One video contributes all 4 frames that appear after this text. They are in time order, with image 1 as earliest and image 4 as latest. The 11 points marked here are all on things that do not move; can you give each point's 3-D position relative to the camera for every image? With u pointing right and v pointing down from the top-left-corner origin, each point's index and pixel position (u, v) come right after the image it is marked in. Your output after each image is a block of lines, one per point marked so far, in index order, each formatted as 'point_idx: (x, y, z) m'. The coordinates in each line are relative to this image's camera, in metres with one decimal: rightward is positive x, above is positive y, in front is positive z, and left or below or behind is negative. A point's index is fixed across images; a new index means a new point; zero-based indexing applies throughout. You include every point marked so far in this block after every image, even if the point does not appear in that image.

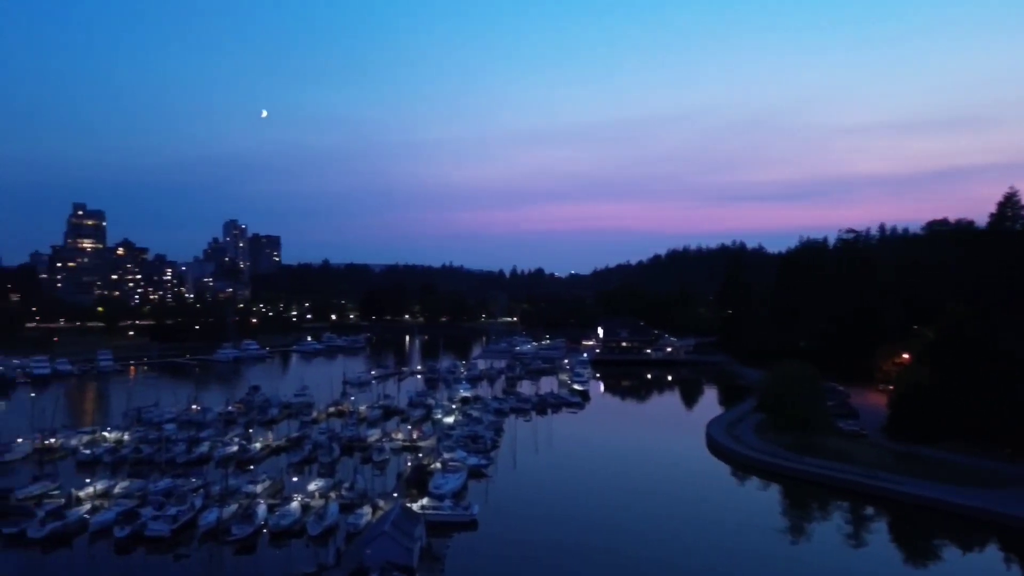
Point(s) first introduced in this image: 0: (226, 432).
0: (-7.5, -3.7, +18.7) m
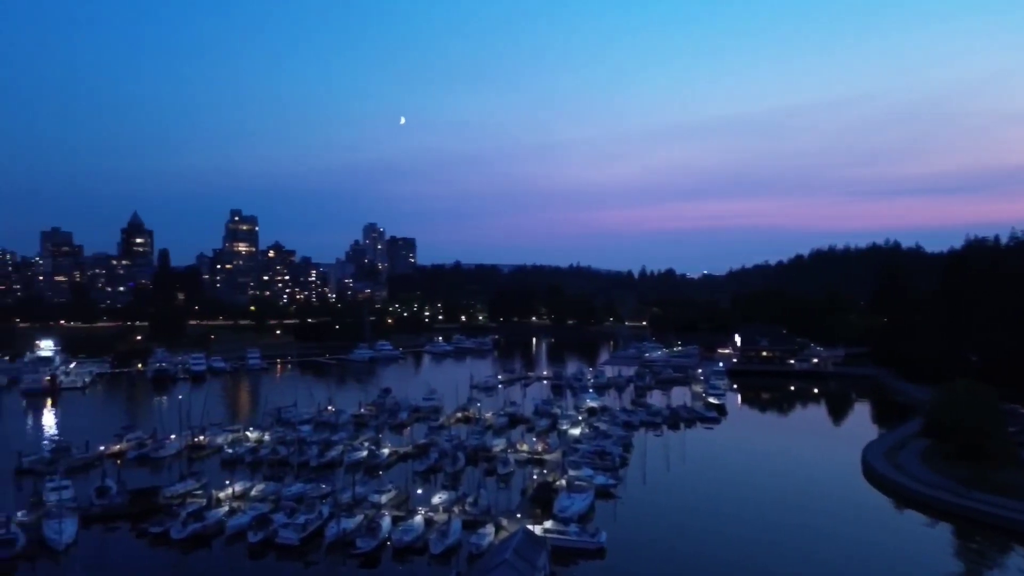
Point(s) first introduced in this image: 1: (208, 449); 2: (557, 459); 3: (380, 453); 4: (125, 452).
0: (-4.2, -3.9, +19.1) m
1: (-7.5, -3.9, +17.4) m
2: (+1.1, -4.1, +17.1) m
3: (-3.1, -3.9, +16.8) m
4: (-9.1, -3.8, +16.9) m
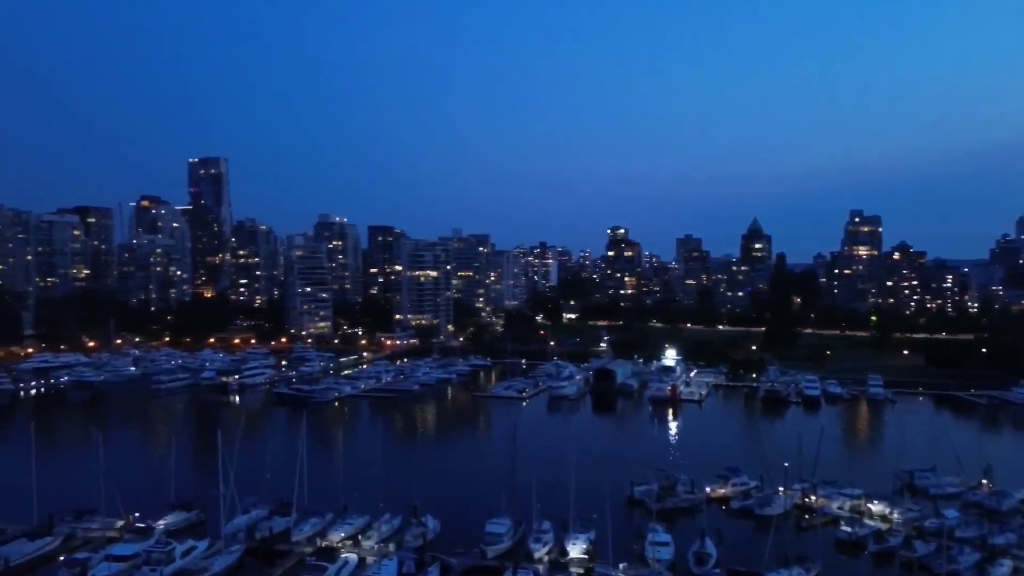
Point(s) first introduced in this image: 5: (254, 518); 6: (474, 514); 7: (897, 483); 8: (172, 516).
0: (+9.7, -4.7, +13.1) m
1: (+6.3, -4.7, +14.4) m
2: (+11.9, -5.0, +8.0) m
3: (+8.7, -4.7, +10.8) m
4: (+4.7, -4.5, +15.3) m
5: (-4.6, -4.1, +12.8) m
6: (-0.8, -4.5, +14.2) m
7: (+9.2, -4.6, +17.0) m
8: (-6.0, -4.0, +12.6) m
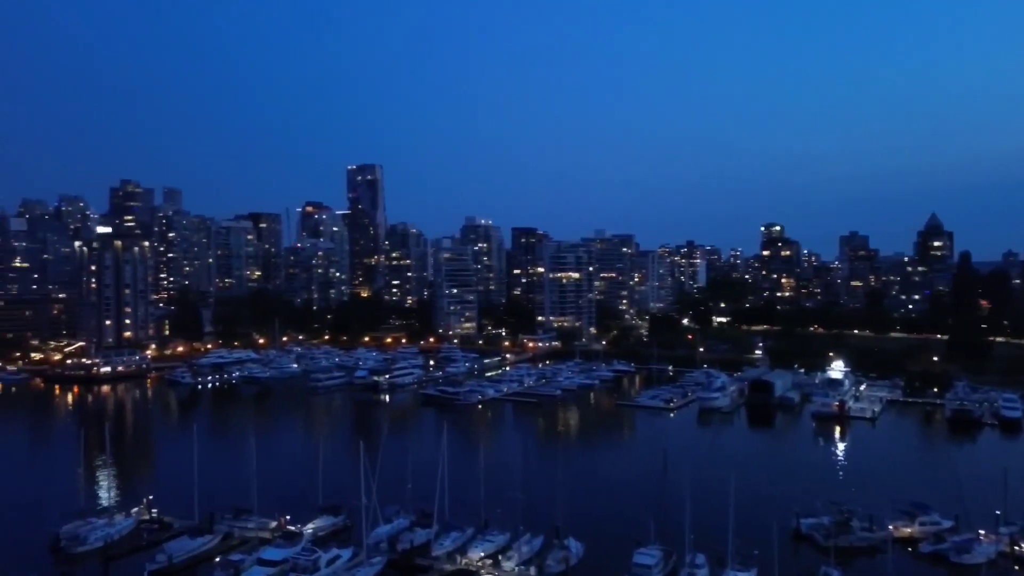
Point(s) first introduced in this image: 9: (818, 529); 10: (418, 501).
0: (+12.1, -4.9, +10.2) m
1: (+9.0, -4.9, +12.1) m
2: (+13.1, -5.2, +4.7) m
3: (+10.7, -4.9, +8.1) m
4: (+7.6, -4.7, +13.3) m
5: (-2.1, -4.3, +12.7) m
6: (+2.0, -4.6, +13.3) m
7: (+12.3, -4.8, +14.0) m
8: (-3.4, -4.2, +12.8) m
9: (+5.7, -4.5, +13.3) m
10: (-1.9, -4.3, +14.5) m
